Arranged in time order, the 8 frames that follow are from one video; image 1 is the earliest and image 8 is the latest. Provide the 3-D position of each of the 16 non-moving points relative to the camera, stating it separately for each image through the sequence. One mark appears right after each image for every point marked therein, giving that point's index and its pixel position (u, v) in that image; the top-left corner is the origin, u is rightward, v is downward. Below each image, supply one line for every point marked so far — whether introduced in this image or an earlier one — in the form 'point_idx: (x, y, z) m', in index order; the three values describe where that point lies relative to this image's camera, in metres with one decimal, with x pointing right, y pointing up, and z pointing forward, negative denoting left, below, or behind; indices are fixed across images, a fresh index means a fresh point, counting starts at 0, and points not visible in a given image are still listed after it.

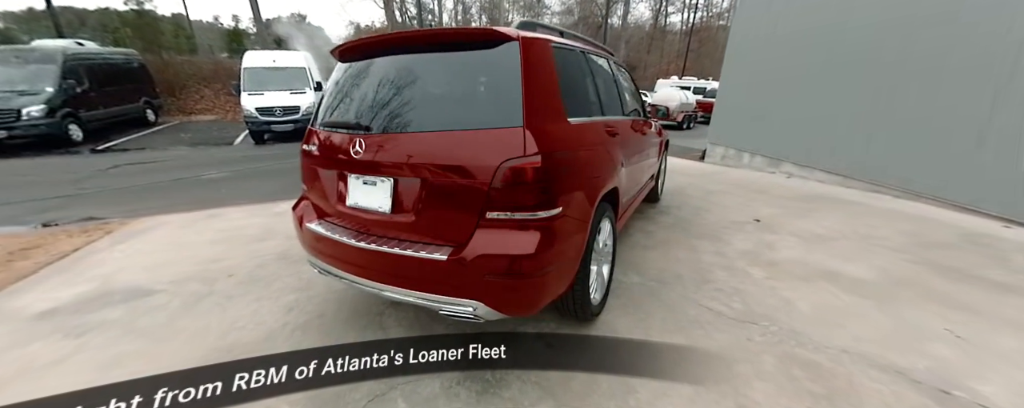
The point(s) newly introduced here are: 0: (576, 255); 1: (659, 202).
0: (+0.3, -0.2, +1.8) m
1: (+1.7, 0.0, +4.4) m
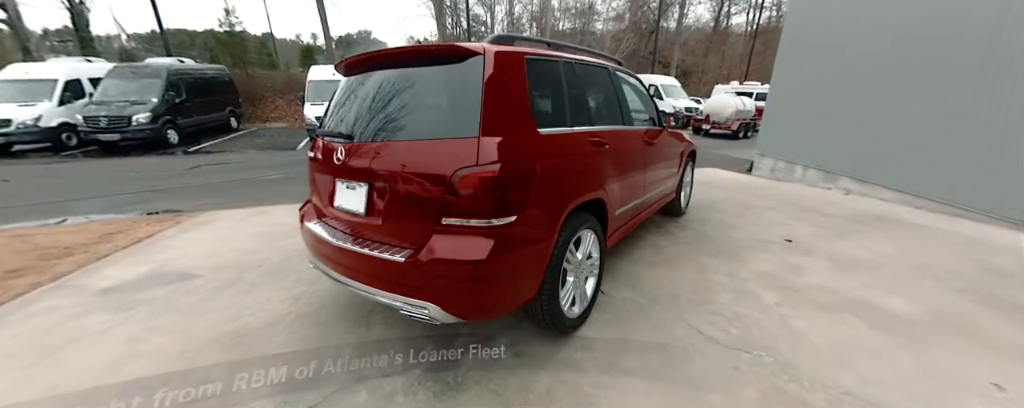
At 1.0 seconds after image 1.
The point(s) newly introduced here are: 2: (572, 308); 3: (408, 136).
0: (+0.1, -0.3, +1.8) m
1: (+1.9, -0.2, +4.2) m
2: (+0.3, -0.6, +2.1) m
3: (-0.5, +0.3, +1.7) m
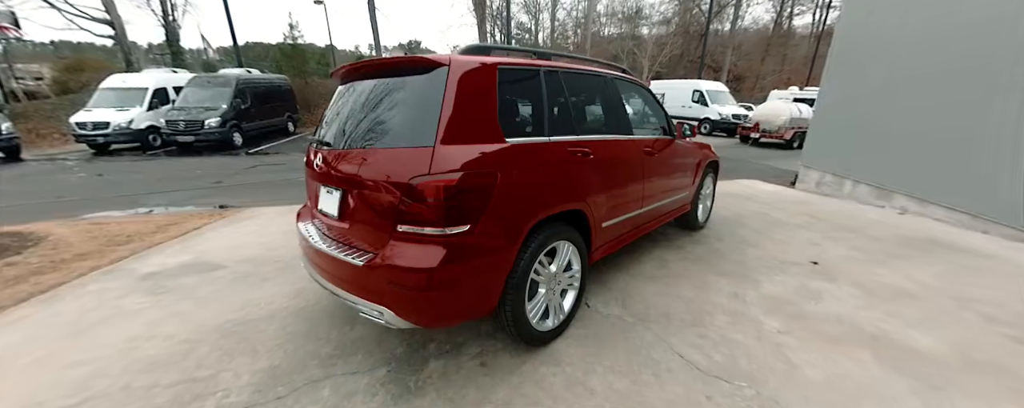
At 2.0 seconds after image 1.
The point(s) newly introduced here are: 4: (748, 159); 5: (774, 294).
0: (-0.1, -0.3, +1.8) m
1: (+2.0, -0.3, +3.9) m
2: (+0.2, -0.7, +2.1) m
3: (-0.7, +0.3, +1.8) m
4: (+6.4, +1.2, +10.0) m
5: (+1.9, -0.6, +2.6) m
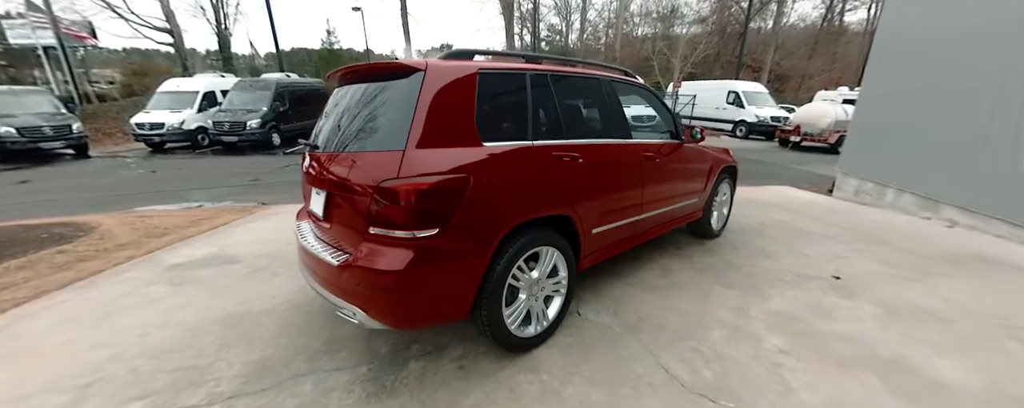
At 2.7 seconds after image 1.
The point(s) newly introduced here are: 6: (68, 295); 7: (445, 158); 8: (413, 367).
0: (-0.2, -0.4, +1.8) m
1: (+2.0, -0.4, +3.8) m
2: (+0.1, -0.7, +2.1) m
3: (-0.8, +0.3, +1.8) m
4: (+6.9, +1.0, +9.4) m
5: (+1.8, -0.7, +2.5) m
6: (-3.7, -0.8, +3.1) m
7: (-0.3, +0.2, +1.7) m
8: (-0.5, -0.9, +2.0) m
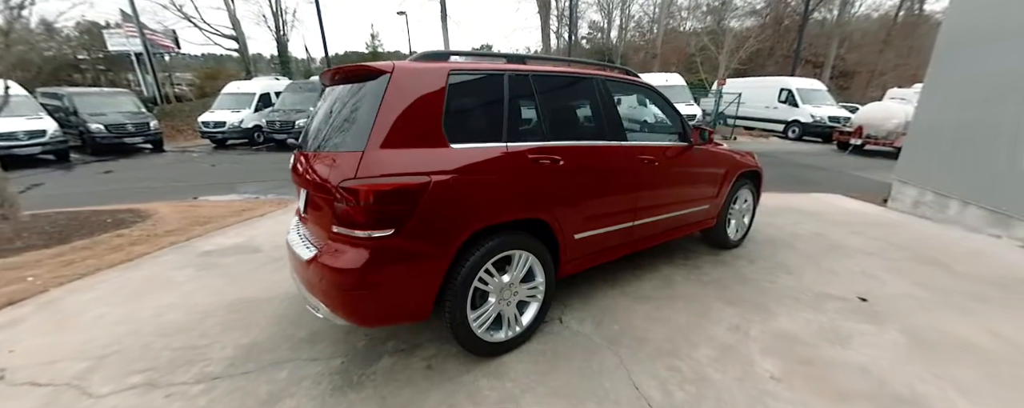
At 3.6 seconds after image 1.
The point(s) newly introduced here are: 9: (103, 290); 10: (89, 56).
0: (-0.4, -0.4, +1.8) m
1: (+2.1, -0.4, +3.5) m
2: (-0.1, -0.7, +2.0) m
3: (-0.9, +0.3, +1.9) m
4: (+7.6, +0.8, +8.6) m
5: (+1.7, -0.8, +2.2) m
6: (-3.7, -0.7, +3.5) m
7: (-0.5, +0.2, +1.7) m
8: (-0.7, -0.9, +2.0) m
9: (-3.5, -0.7, +3.2) m
10: (-22.8, +8.1, +20.1) m
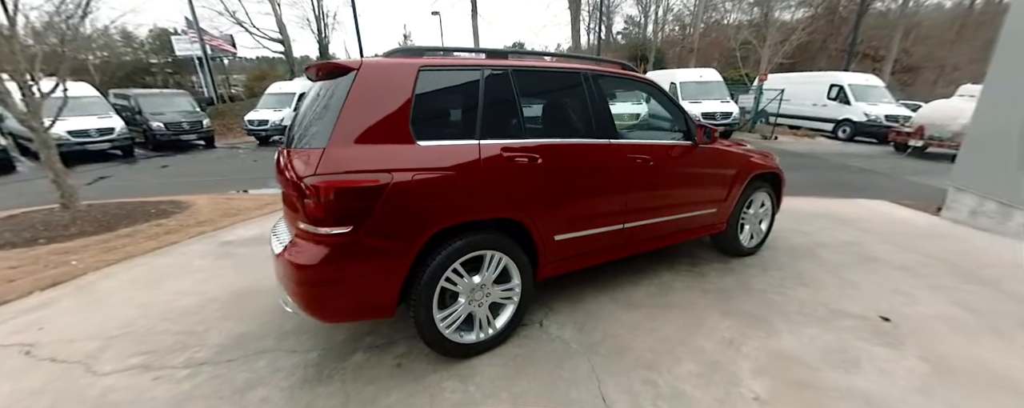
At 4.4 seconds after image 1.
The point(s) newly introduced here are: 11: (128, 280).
0: (-0.6, -0.4, +1.8) m
1: (+2.0, -0.5, +3.3) m
2: (-0.3, -0.7, +2.0) m
3: (-1.1, +0.3, +1.9) m
4: (+8.0, +0.7, +7.8) m
5: (+1.5, -0.8, +2.0) m
6: (-3.8, -0.6, +3.8) m
7: (-0.7, +0.2, +1.7) m
8: (-0.9, -0.9, +2.1) m
9: (-3.5, -0.7, +3.4) m
10: (-21.0, +8.6, +22.1) m
11: (-3.5, -0.7, +3.3) m
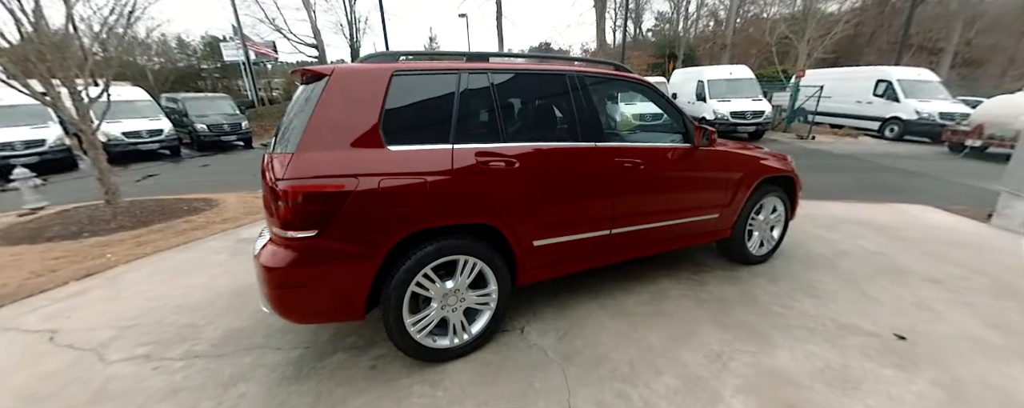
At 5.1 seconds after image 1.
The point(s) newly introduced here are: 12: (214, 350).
0: (-0.7, -0.4, +1.8) m
1: (+2.0, -0.5, +3.1) m
2: (-0.4, -0.7, +2.0) m
3: (-1.2, +0.3, +2.0) m
4: (+8.3, +0.5, +7.1) m
5: (+1.4, -0.8, +1.9) m
6: (-3.7, -0.6, +4.0) m
7: (-0.8, +0.2, +1.7) m
8: (-1.0, -0.9, +2.1) m
9: (-3.6, -0.6, +3.7) m
10: (-19.4, +8.9, +23.6) m
11: (-3.5, -0.7, +3.6) m
12: (-1.8, -0.9, +2.3) m
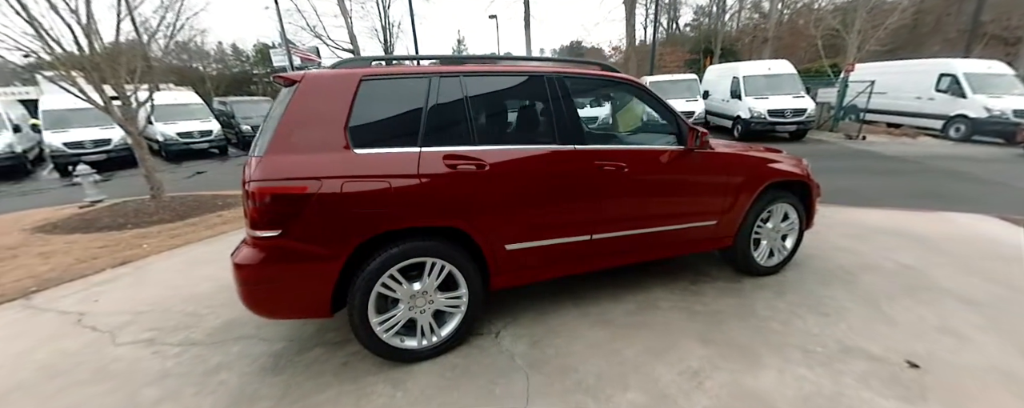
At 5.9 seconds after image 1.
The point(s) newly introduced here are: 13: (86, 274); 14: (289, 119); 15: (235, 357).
0: (-0.9, -0.4, +1.8) m
1: (+1.9, -0.6, +2.9) m
2: (-0.6, -0.7, +2.0) m
3: (-1.4, +0.3, +2.1) m
4: (+8.6, +0.4, +6.3) m
5: (+1.2, -0.9, +1.7) m
6: (-3.7, -0.5, +4.3) m
7: (-1.0, +0.2, +1.7) m
8: (-1.2, -0.9, +2.2) m
9: (-3.6, -0.6, +4.0) m
10: (-17.4, +9.2, +25.3) m
11: (-3.5, -0.6, +3.8) m
12: (-2.0, -0.9, +2.4) m
13: (-4.2, -0.7, +3.6) m
14: (-1.1, +0.4, +1.8) m
15: (-1.6, -0.9, +2.2) m
